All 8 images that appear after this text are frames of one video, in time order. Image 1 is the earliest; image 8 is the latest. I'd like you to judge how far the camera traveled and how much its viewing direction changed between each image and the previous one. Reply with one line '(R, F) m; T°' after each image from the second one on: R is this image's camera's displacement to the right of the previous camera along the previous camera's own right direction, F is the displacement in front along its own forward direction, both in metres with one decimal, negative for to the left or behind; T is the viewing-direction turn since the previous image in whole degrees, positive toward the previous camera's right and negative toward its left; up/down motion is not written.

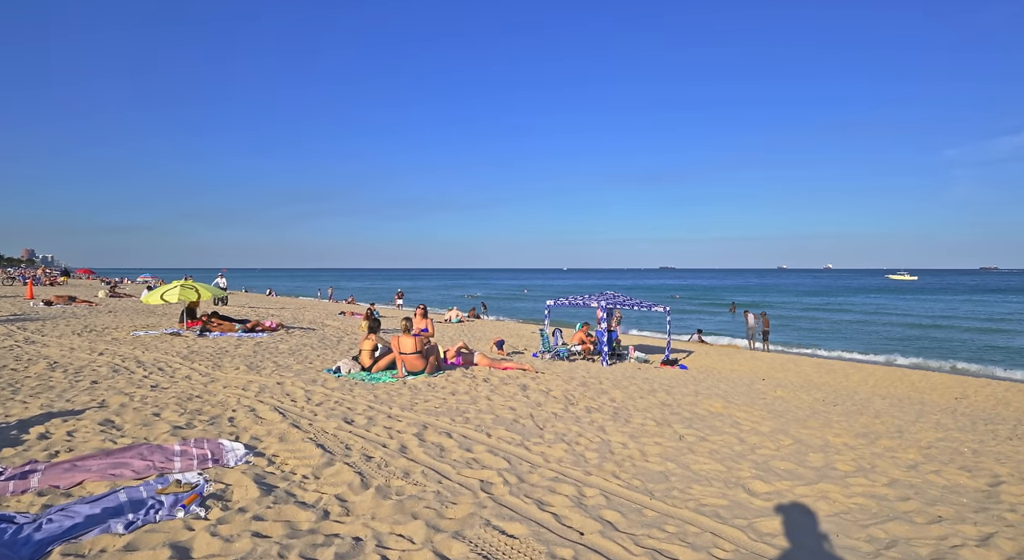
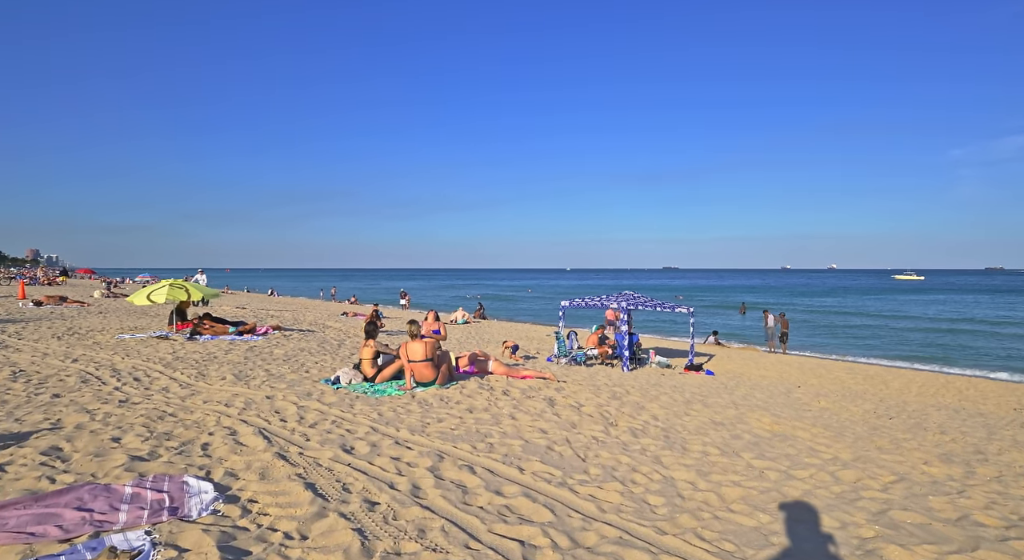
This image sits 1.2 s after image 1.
(-0.3, +1.1) m; 0°
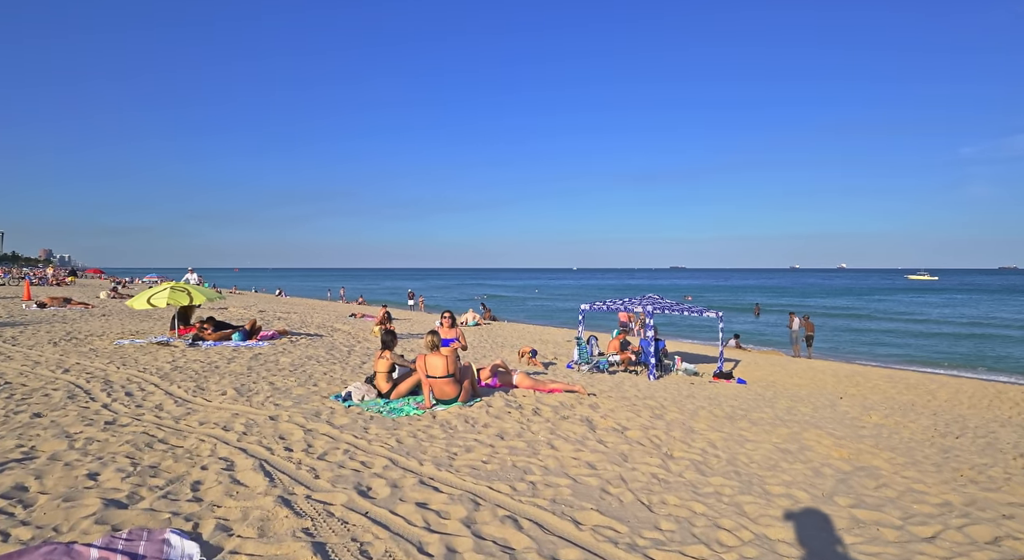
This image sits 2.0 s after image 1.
(-0.3, +0.8) m; -1°
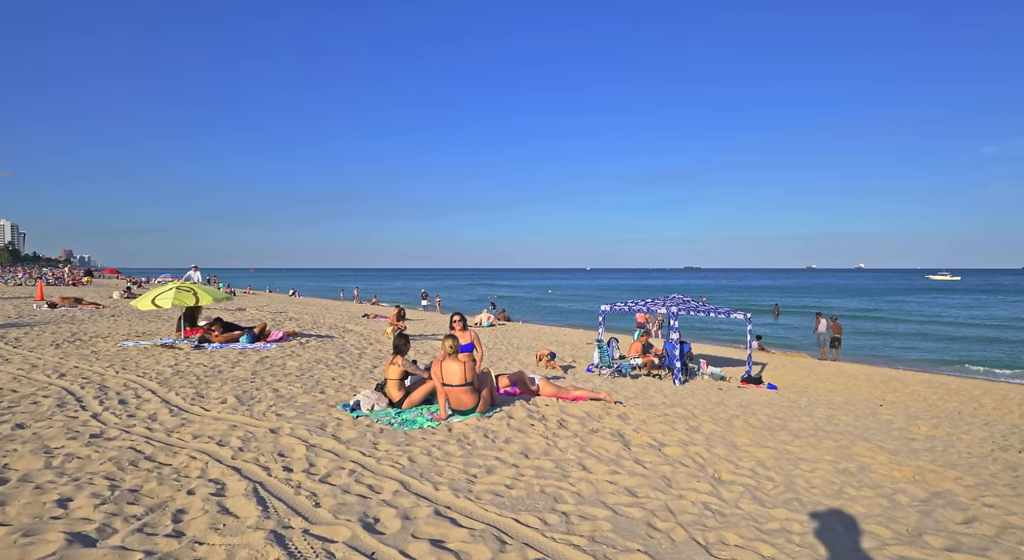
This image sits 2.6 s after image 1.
(-0.1, +0.6) m; -1°
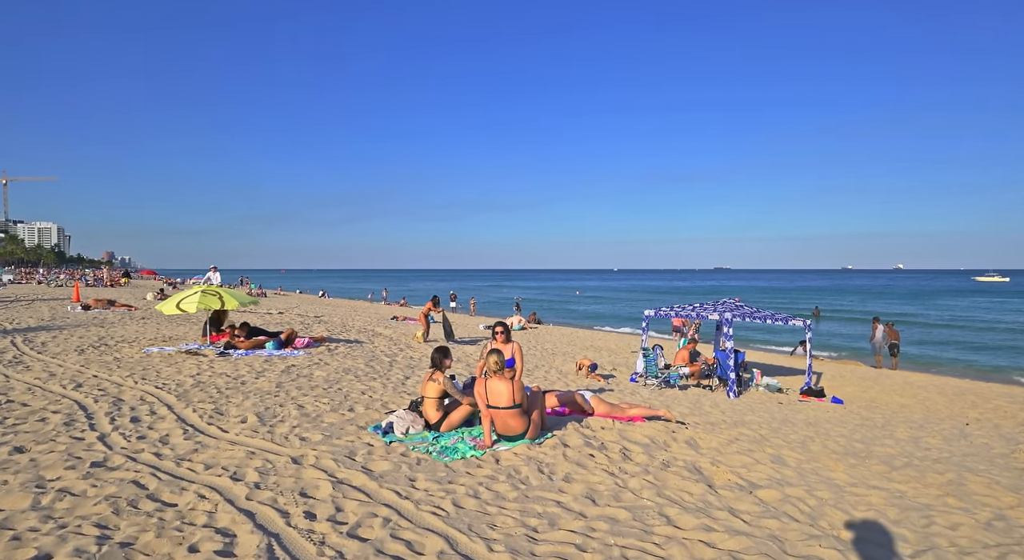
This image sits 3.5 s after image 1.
(-0.3, +0.9) m; -3°
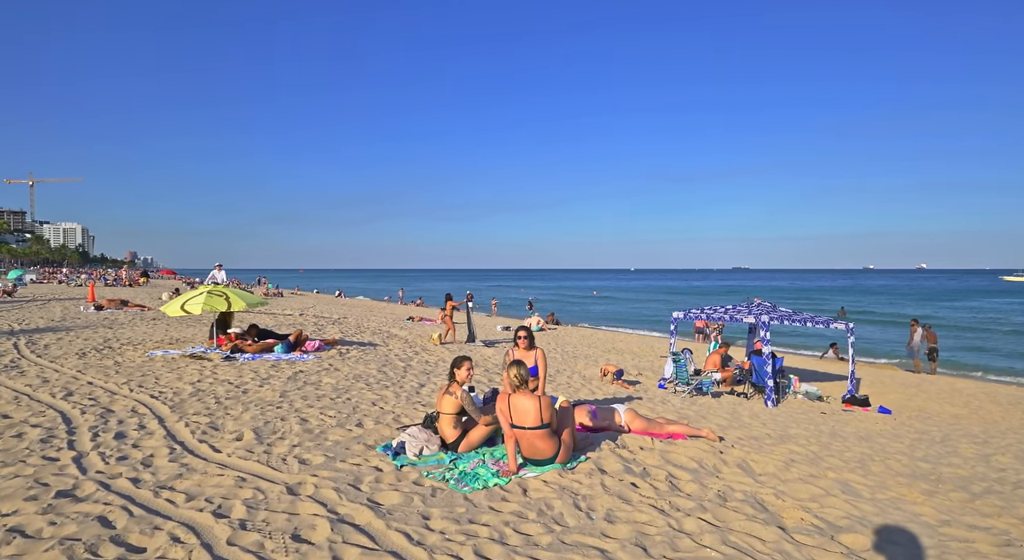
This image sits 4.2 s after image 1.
(-0.1, +0.8) m; -1°
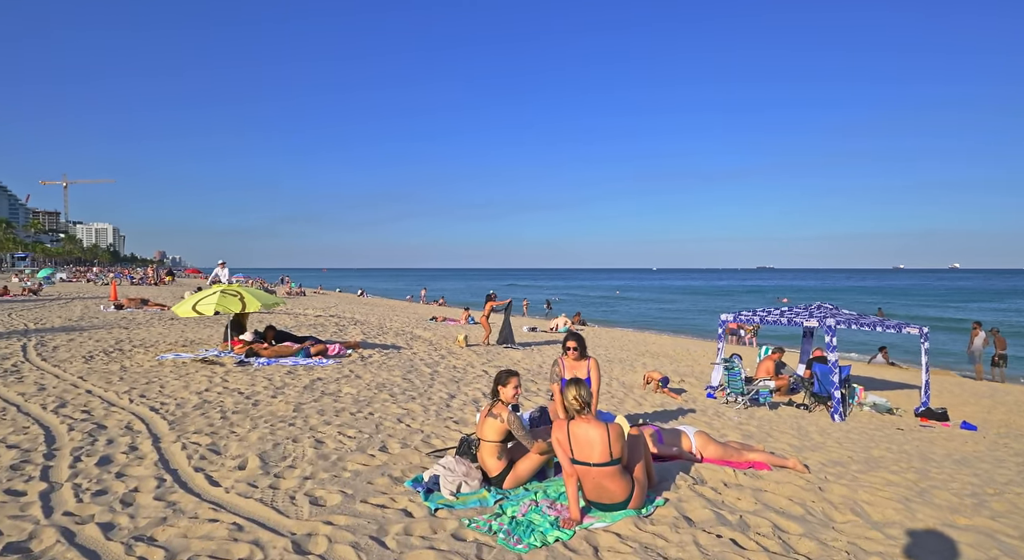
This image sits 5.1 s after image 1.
(-0.3, +1.0) m; -2°
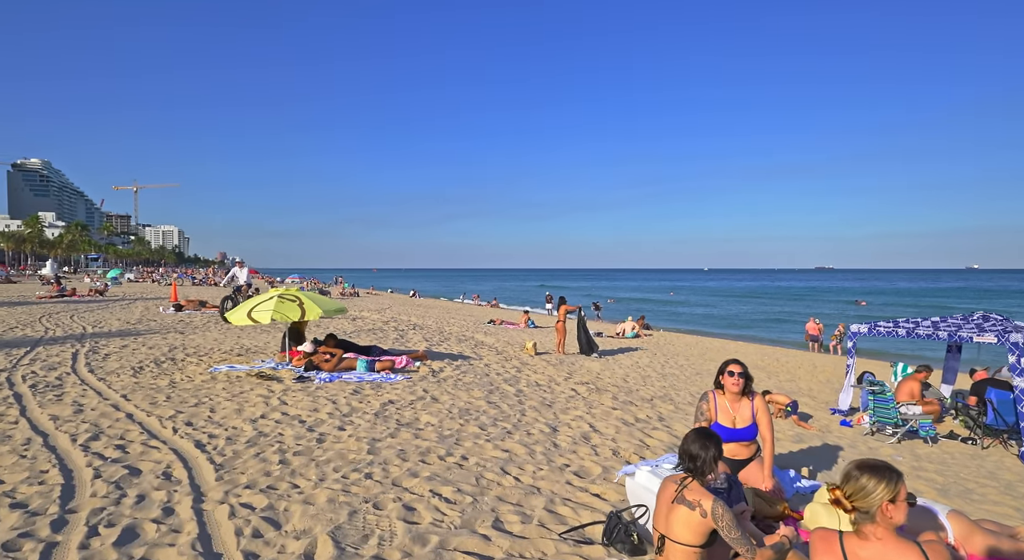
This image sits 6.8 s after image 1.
(-0.8, +1.6) m; -5°
